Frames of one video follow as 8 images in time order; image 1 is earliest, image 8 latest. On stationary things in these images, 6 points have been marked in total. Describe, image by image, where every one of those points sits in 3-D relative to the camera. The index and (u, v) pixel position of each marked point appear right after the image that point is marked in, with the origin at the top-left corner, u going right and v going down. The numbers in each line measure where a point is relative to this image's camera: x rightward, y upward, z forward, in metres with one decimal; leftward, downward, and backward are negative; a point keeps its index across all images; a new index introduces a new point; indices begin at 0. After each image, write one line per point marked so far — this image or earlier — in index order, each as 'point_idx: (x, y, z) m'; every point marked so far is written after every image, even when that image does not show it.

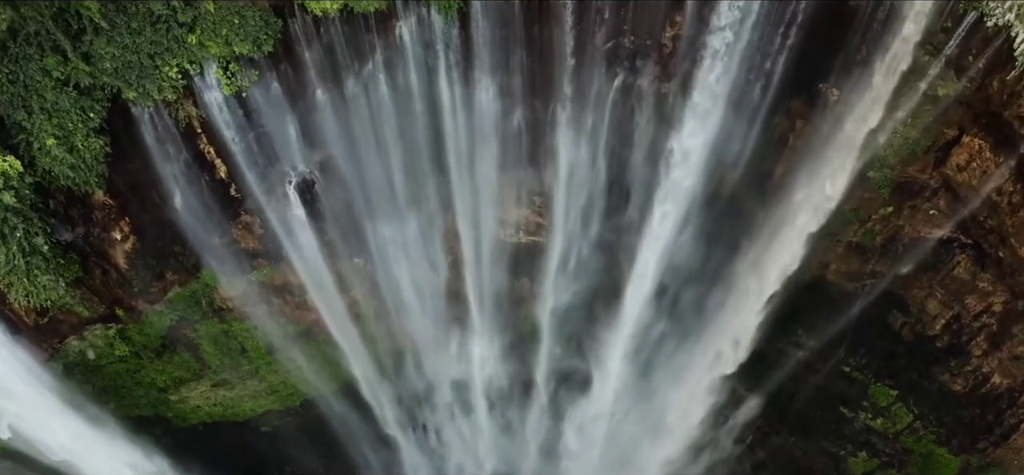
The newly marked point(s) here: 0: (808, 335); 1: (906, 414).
0: (+3.9, -1.3, +10.3) m
1: (+5.3, -2.4, +10.3) m
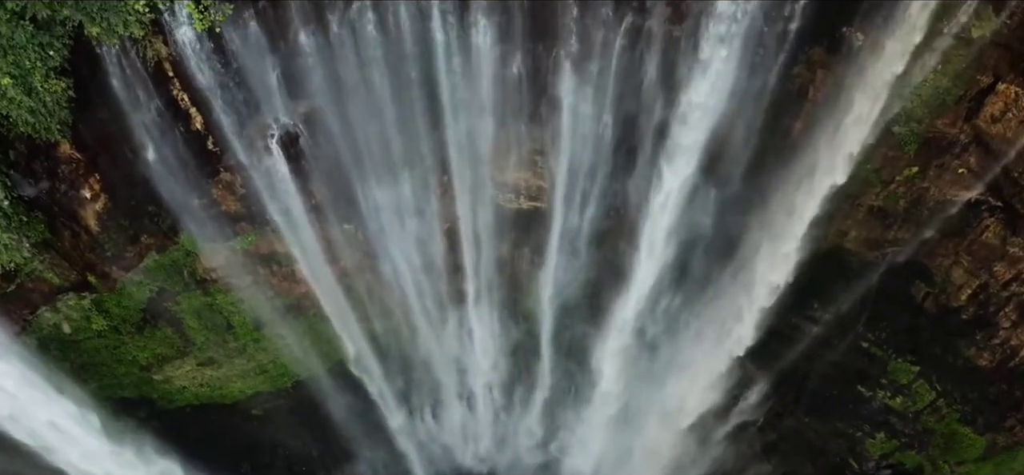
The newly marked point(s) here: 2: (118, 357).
0: (+3.9, -0.9, +9.8) m
1: (+5.3, -2.0, +9.8) m
2: (-5.0, -1.5, +9.8) m
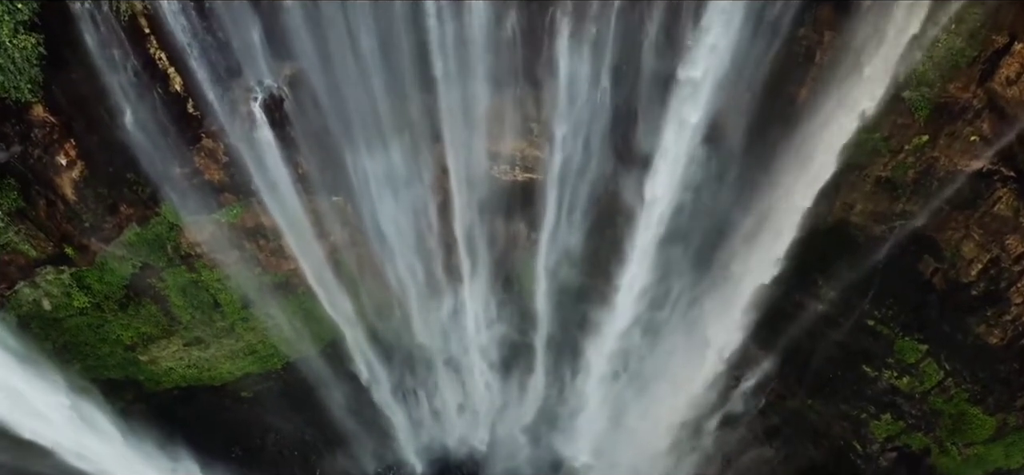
0: (+3.9, -0.6, +9.5) m
1: (+5.2, -1.6, +9.5) m
2: (-5.1, -1.2, +9.5) m
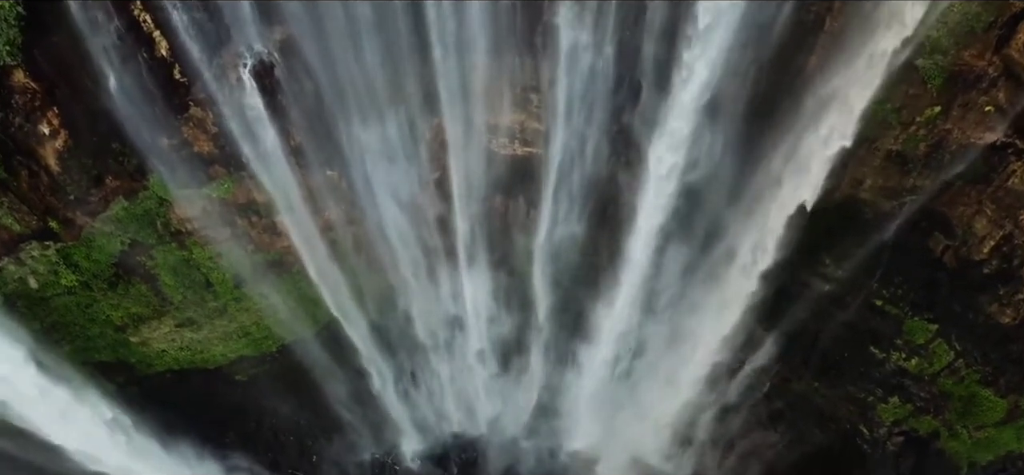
0: (+3.9, -0.3, +9.2) m
1: (+5.2, -1.4, +9.3) m
2: (-5.1, -0.9, +9.3) m
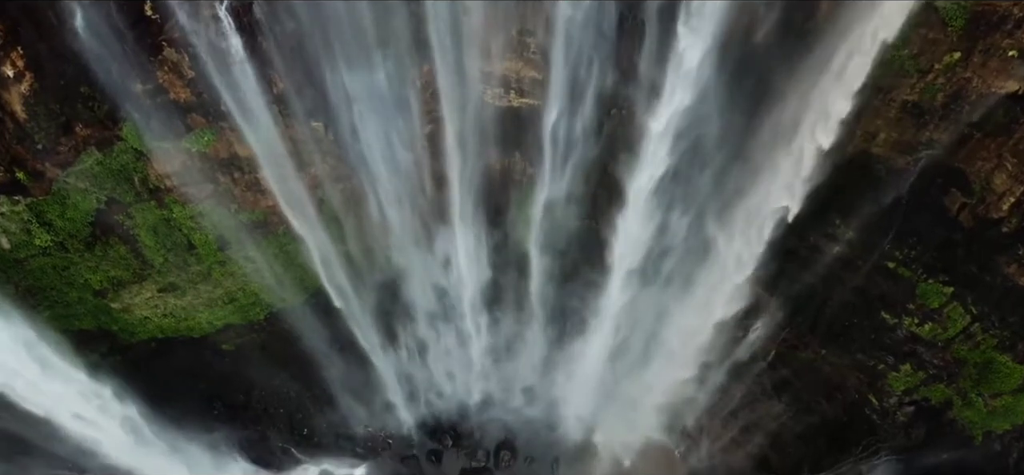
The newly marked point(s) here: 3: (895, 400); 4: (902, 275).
0: (+3.8, +0.2, +8.8) m
1: (+5.2, -0.9, +8.9) m
2: (-5.1, -0.5, +8.9) m
3: (+4.8, -2.1, +9.6) m
4: (+4.5, -0.4, +8.9) m
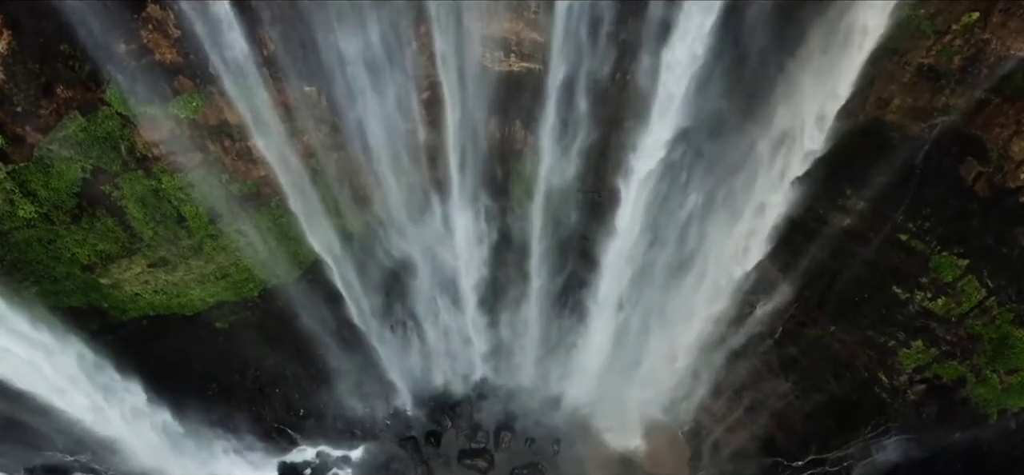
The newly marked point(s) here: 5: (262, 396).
0: (+3.9, +0.5, +8.6) m
1: (+5.2, -0.6, +8.6) m
2: (-5.1, -0.2, +8.6) m
3: (+4.8, -1.7, +9.4) m
4: (+4.6, -0.1, +8.7) m
5: (-3.4, -2.1, +10.3) m
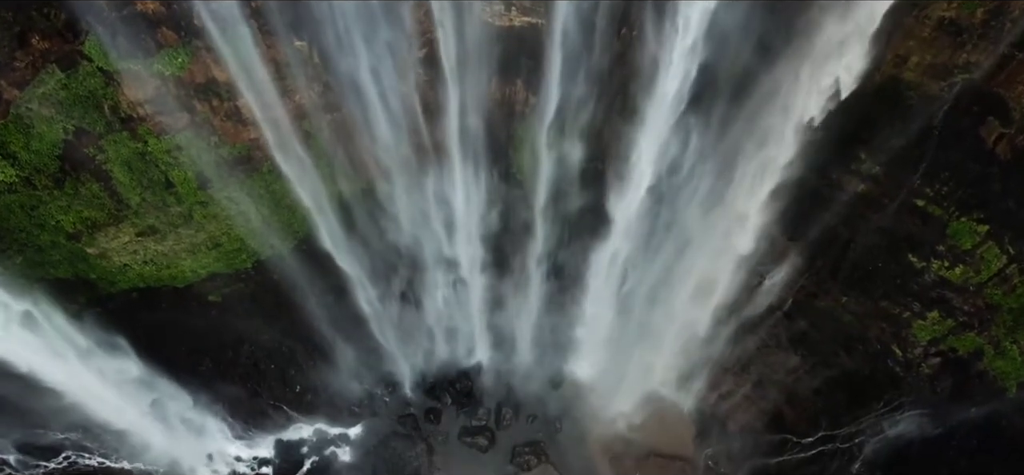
0: (+3.9, +0.8, +8.2) m
1: (+5.2, -0.2, +8.3) m
2: (-5.1, +0.2, +8.3) m
3: (+4.8, -1.3, +9.1) m
4: (+4.6, +0.3, +8.3) m
5: (-3.3, -1.7, +10.1) m
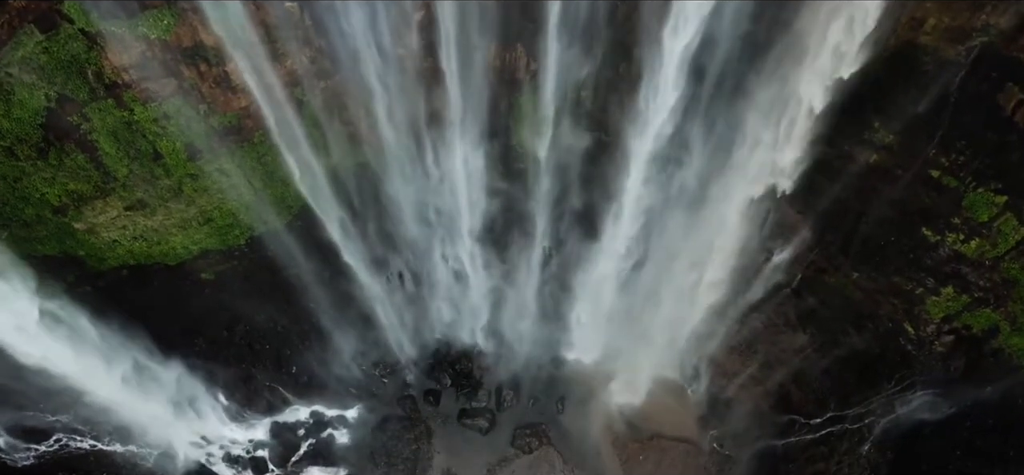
0: (+3.9, +1.1, +7.9) m
1: (+5.2, +0.1, +8.0) m
2: (-5.1, +0.4, +8.0) m
3: (+4.8, -1.0, +8.8) m
4: (+4.6, +0.6, +8.0) m
5: (-3.3, -1.4, +9.8) m
